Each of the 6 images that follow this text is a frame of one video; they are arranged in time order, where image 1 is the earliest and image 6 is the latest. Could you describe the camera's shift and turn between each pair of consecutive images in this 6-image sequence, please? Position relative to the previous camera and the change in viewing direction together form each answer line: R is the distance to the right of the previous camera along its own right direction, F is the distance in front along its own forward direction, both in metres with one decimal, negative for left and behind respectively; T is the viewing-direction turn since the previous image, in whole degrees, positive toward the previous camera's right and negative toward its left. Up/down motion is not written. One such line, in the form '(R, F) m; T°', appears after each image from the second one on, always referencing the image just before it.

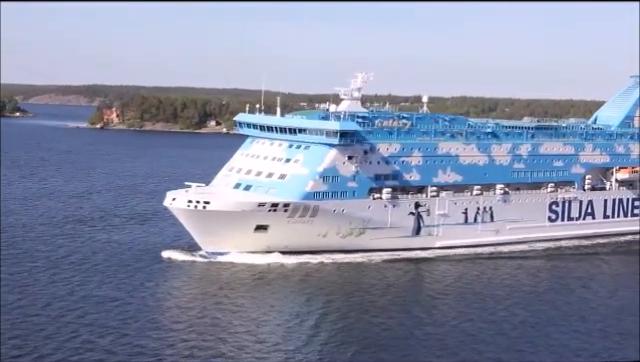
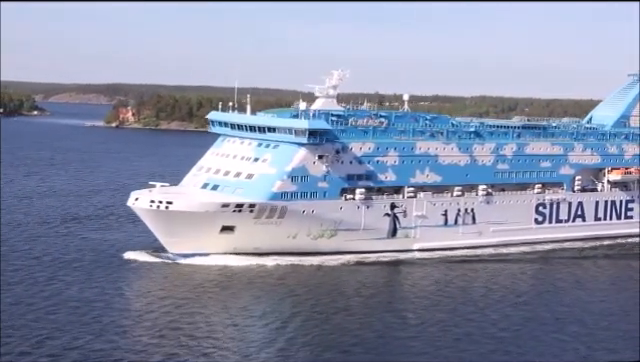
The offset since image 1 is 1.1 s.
(+1.3, +0.7) m; -1°
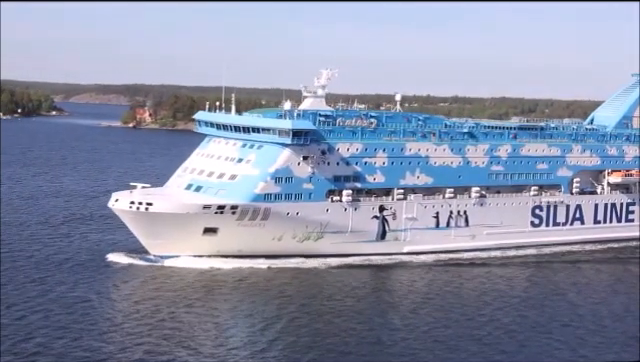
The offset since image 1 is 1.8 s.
(+0.8, +0.5) m; -1°
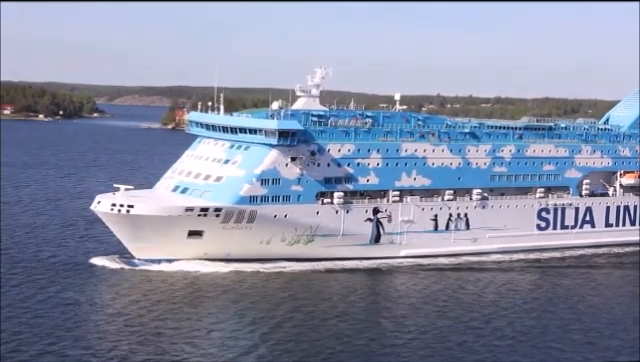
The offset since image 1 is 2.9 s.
(+1.2, +0.7) m; -2°
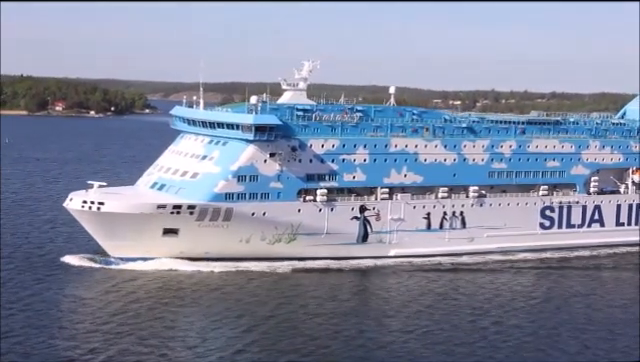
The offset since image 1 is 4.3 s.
(+1.6, +0.8) m; -3°
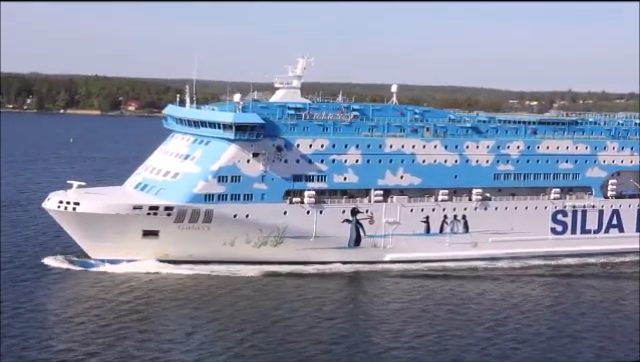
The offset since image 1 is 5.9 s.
(+1.7, +0.9) m; -4°
